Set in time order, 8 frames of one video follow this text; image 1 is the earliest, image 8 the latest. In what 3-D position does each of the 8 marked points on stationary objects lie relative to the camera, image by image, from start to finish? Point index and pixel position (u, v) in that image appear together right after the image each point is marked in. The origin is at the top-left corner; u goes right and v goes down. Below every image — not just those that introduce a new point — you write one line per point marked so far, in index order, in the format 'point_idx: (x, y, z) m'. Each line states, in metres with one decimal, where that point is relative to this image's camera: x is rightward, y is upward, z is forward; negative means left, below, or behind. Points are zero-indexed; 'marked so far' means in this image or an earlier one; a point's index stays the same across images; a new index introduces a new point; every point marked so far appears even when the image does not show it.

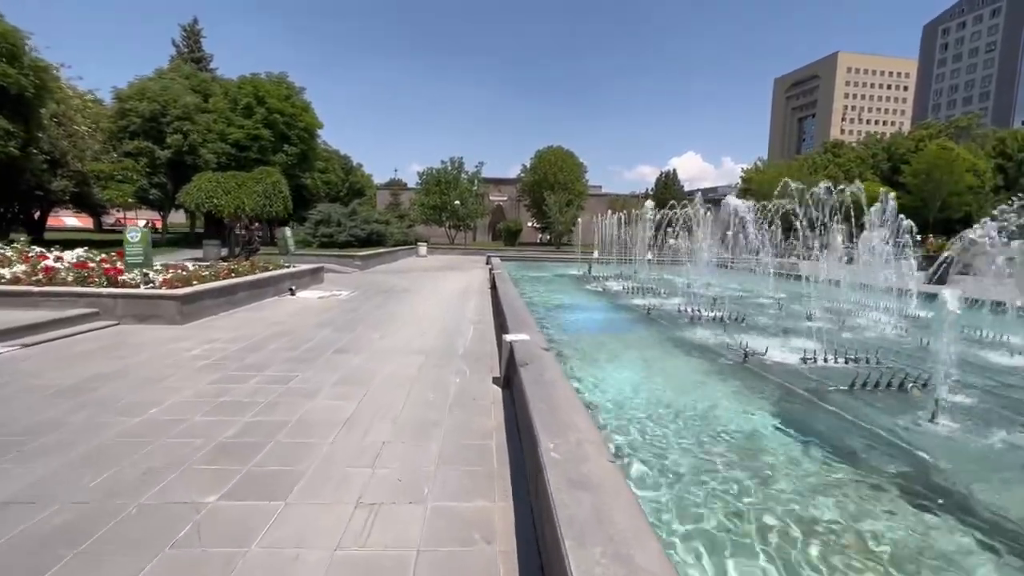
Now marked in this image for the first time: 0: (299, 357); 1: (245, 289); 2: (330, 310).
0: (-2.9, -0.9, +6.5) m
1: (-5.7, 0.0, +10.3) m
2: (-3.8, -0.5, +10.1) m
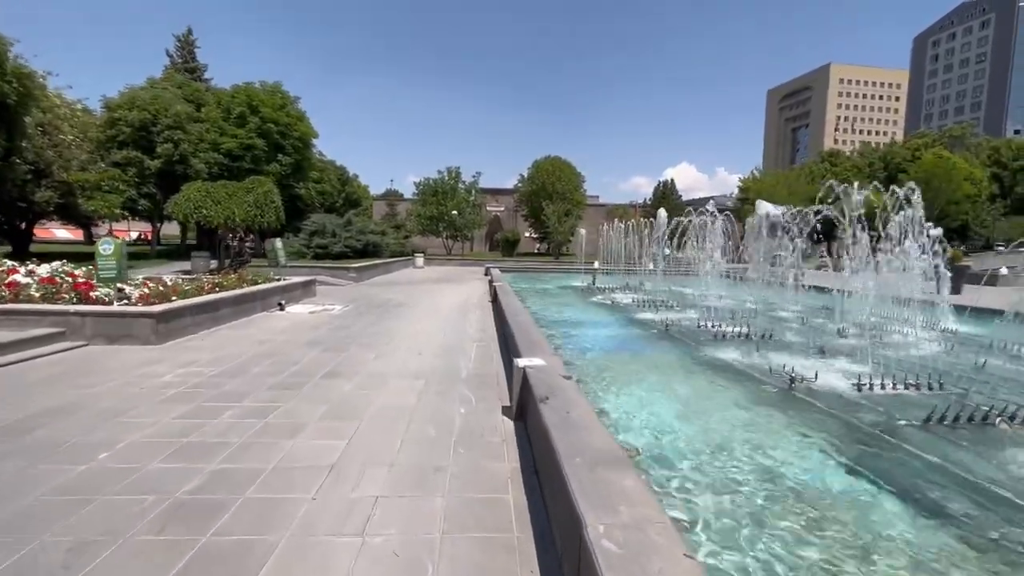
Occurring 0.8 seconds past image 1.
0: (-2.7, -1.1, +5.8) m
1: (-5.6, -0.3, +9.6) m
2: (-3.7, -0.8, +9.4) m
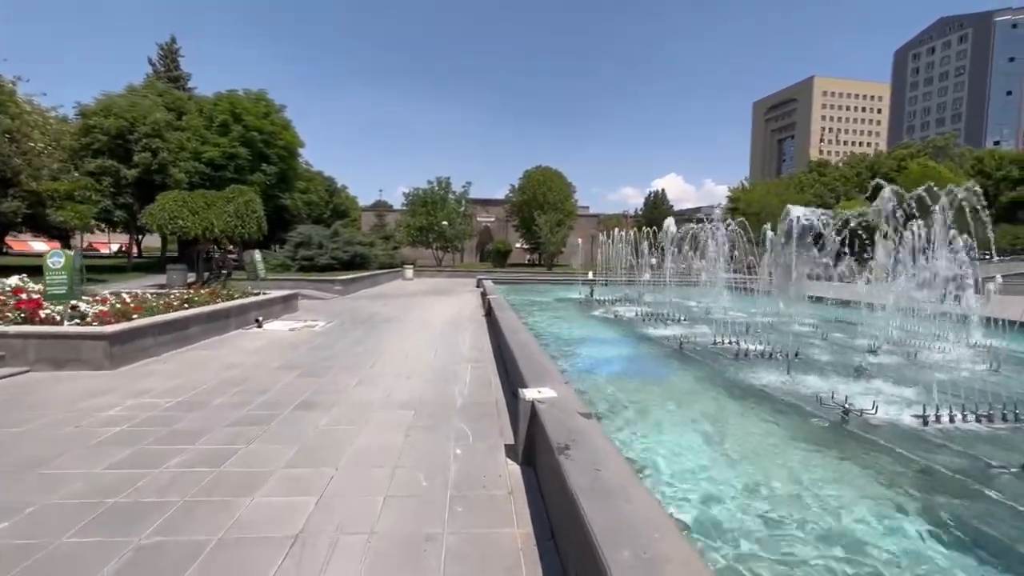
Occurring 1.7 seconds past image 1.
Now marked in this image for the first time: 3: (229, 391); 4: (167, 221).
0: (-2.7, -1.3, +5.0) m
1: (-5.7, -0.6, +8.7) m
2: (-3.8, -1.0, +8.6) m
3: (-3.4, -1.3, +5.8) m
4: (-11.7, +2.3, +16.2) m
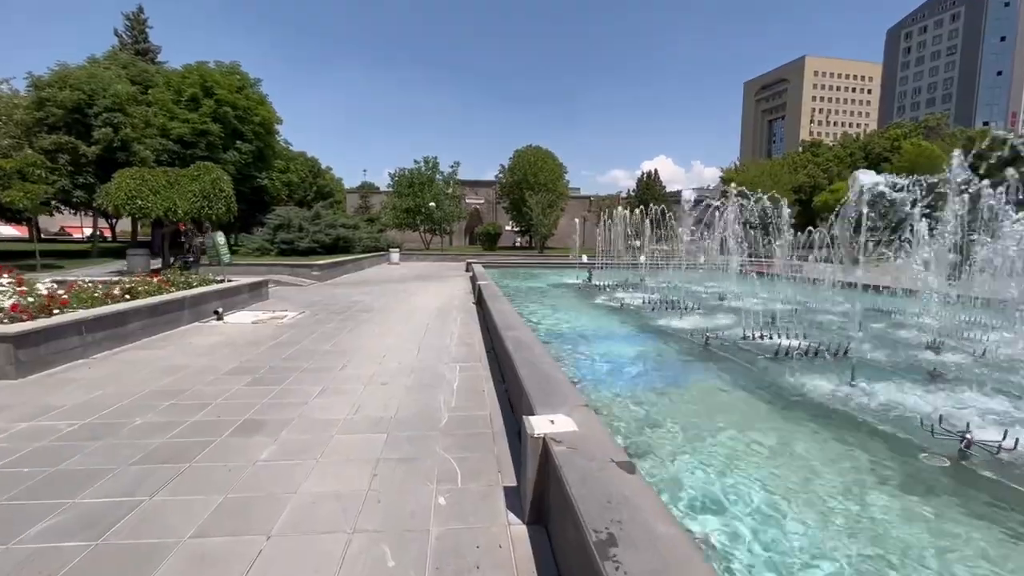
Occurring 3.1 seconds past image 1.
0: (-2.7, -1.3, +3.8) m
1: (-5.8, -0.5, +7.5) m
2: (-3.9, -0.8, +7.5) m
3: (-3.4, -1.2, +4.7) m
4: (-11.9, +2.7, +14.8) m
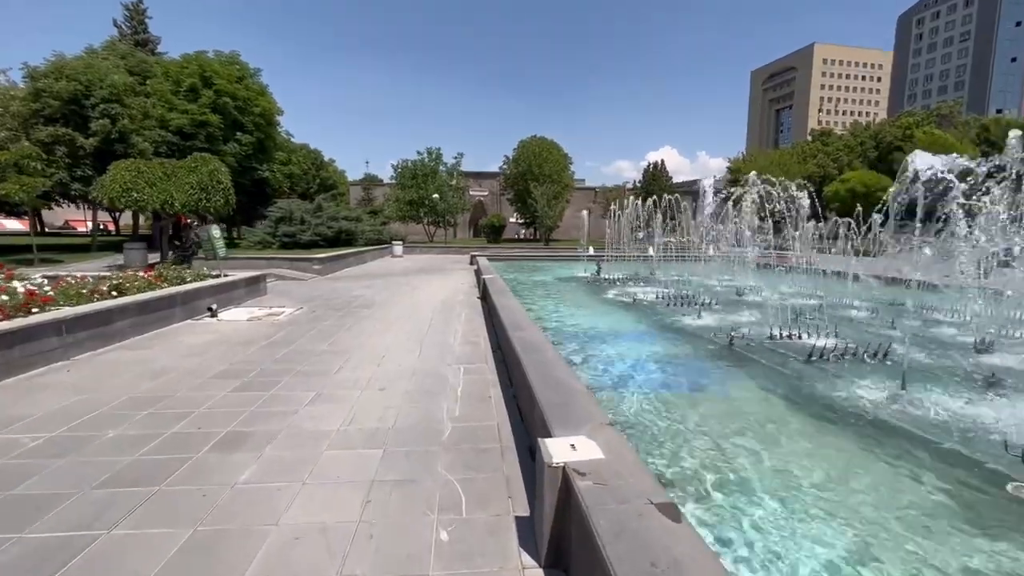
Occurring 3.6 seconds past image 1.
0: (-2.6, -1.3, +3.4) m
1: (-5.7, -0.4, +7.1) m
2: (-3.8, -0.8, +7.1) m
3: (-3.4, -1.1, +4.3) m
4: (-11.8, +2.9, +14.4) m
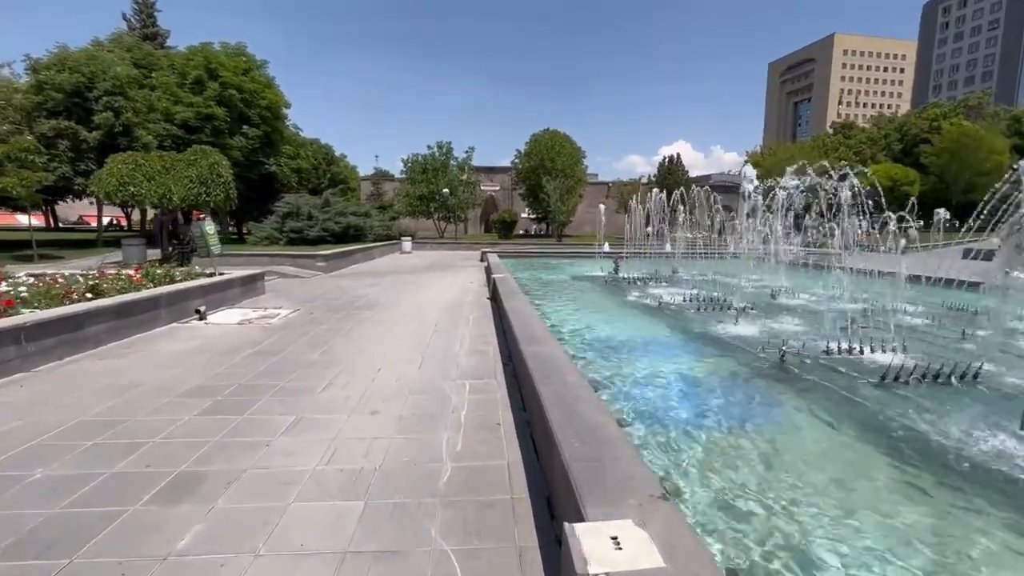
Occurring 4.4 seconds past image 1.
0: (-2.6, -1.3, +2.7) m
1: (-5.5, -0.4, +6.5) m
2: (-3.6, -0.8, +6.4) m
3: (-3.3, -1.2, +3.6) m
4: (-11.4, +2.9, +13.8) m
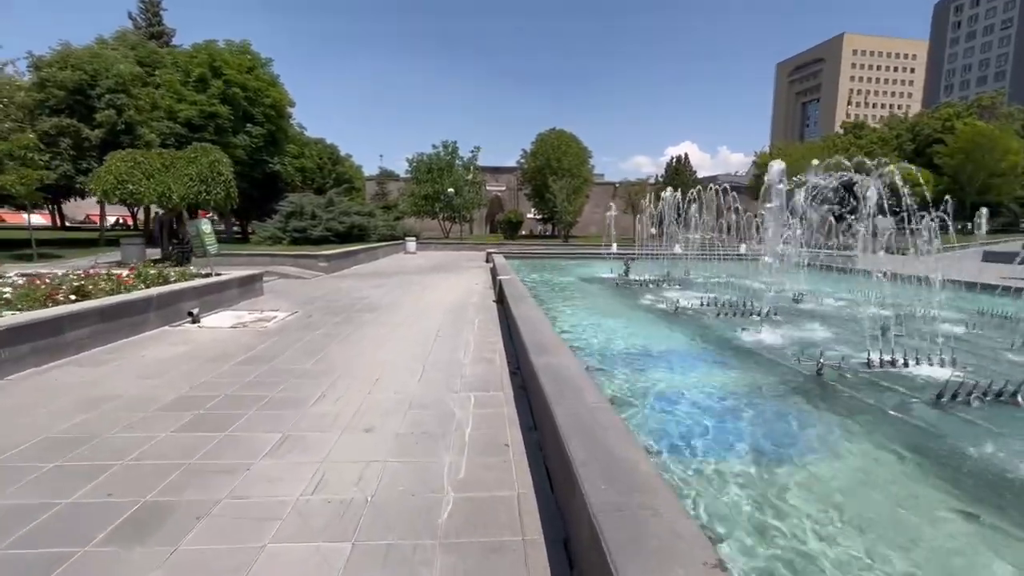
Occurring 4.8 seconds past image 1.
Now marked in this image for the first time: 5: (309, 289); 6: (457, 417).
0: (-2.5, -1.3, +2.4) m
1: (-5.4, -0.4, +6.1) m
2: (-3.5, -0.8, +6.0) m
3: (-3.2, -1.2, +3.2) m
4: (-11.2, +2.9, +13.6) m
5: (-5.0, 0.0, +11.8) m
6: (-0.5, -1.1, +4.1) m
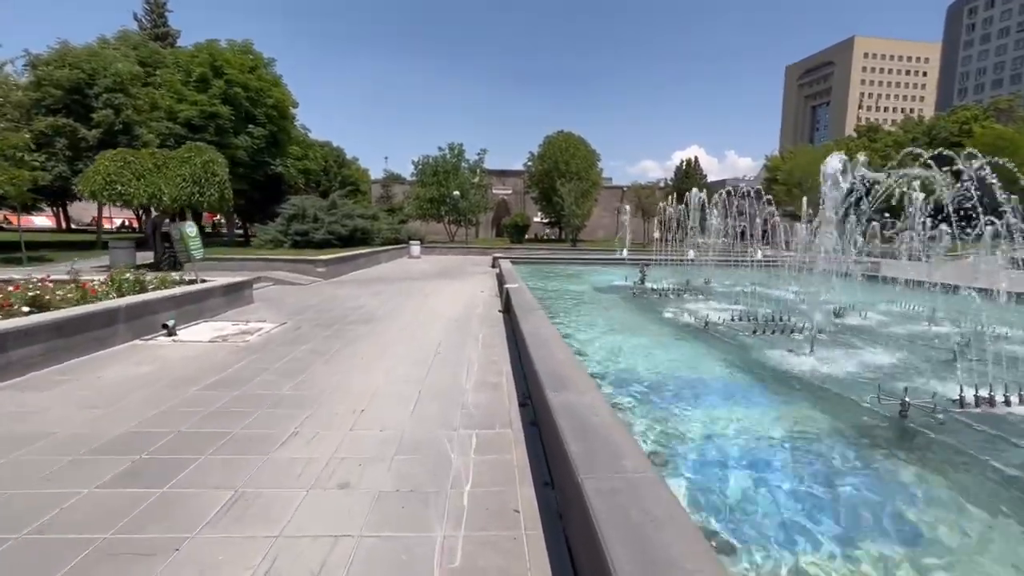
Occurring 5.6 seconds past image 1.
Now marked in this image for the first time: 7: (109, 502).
0: (-2.4, -1.5, +1.6) m
1: (-5.3, -0.6, +5.4) m
2: (-3.4, -1.0, +5.3) m
3: (-3.1, -1.3, +2.4) m
4: (-11.0, +2.8, +12.9) m
5: (-4.9, -0.2, +11.1) m
6: (-0.4, -1.2, +3.3) m
7: (-2.4, -1.3, +2.9) m
